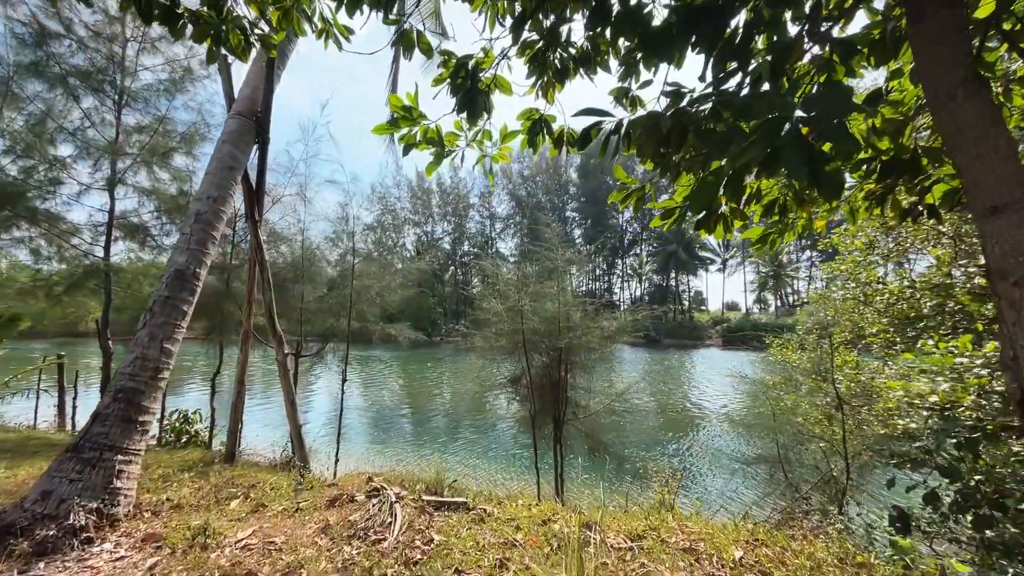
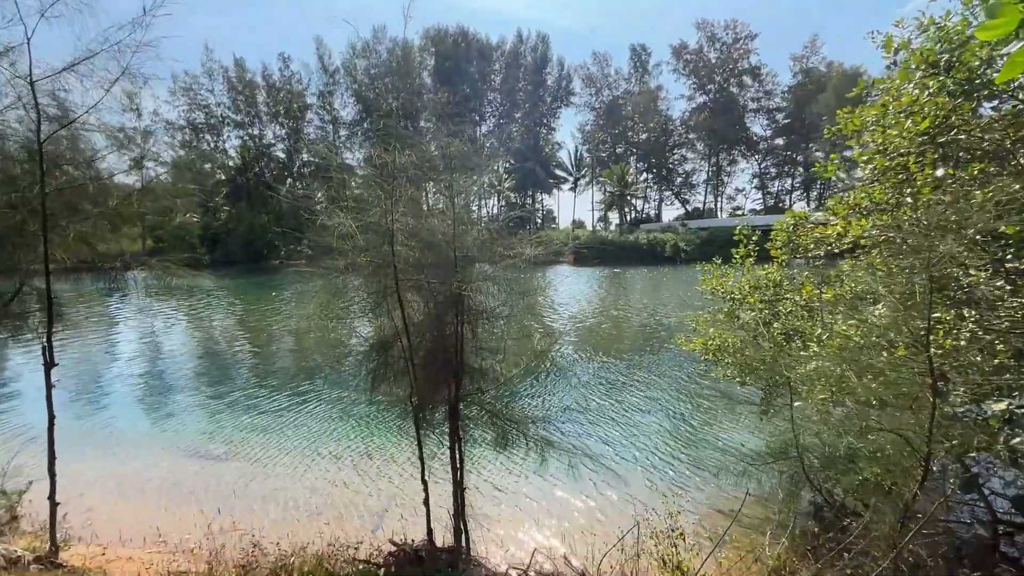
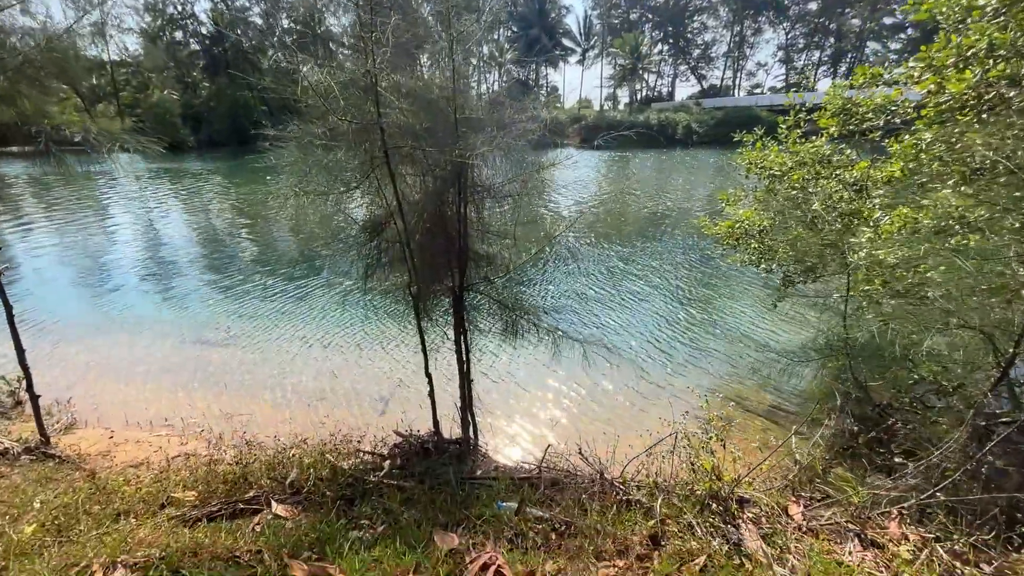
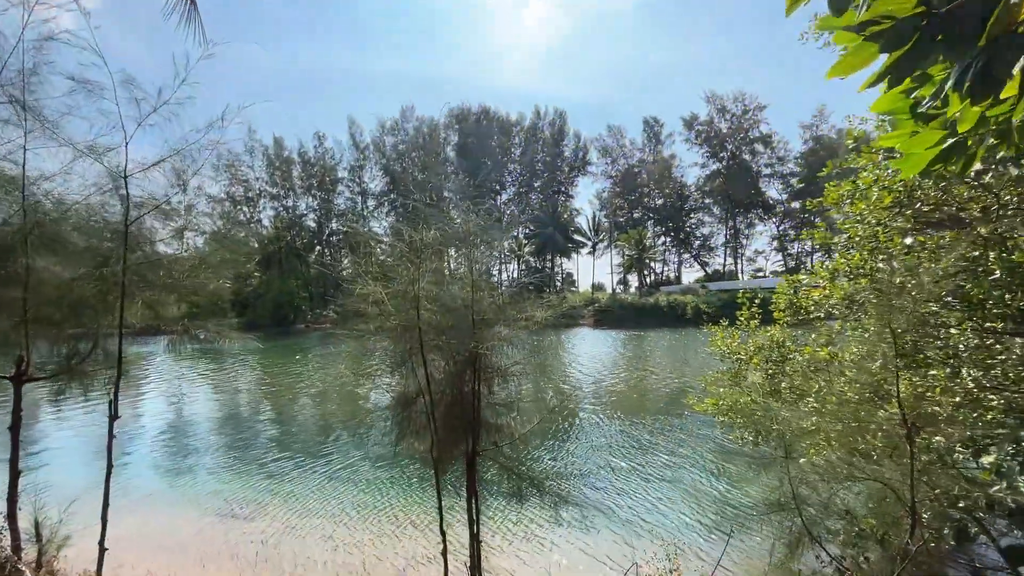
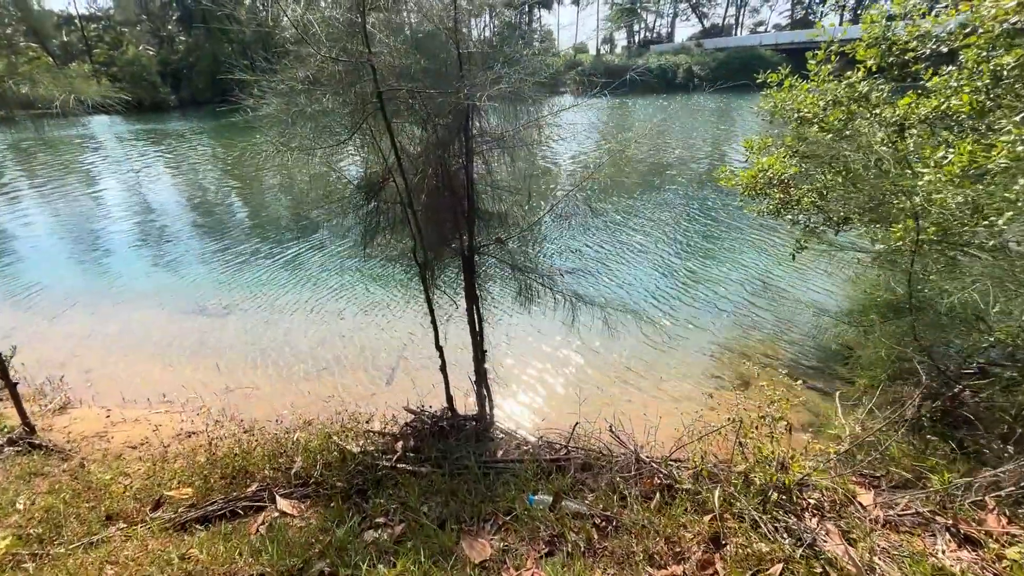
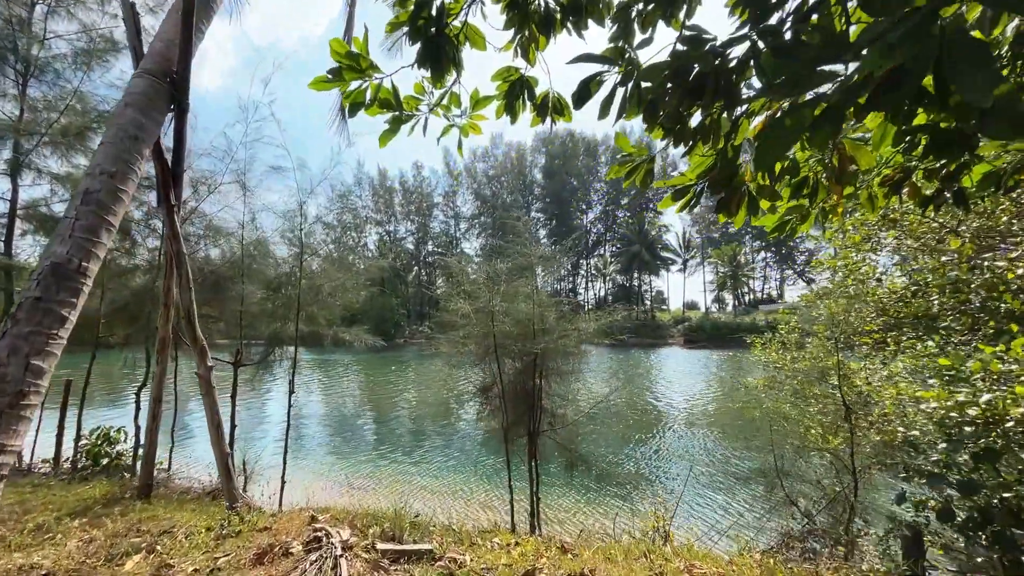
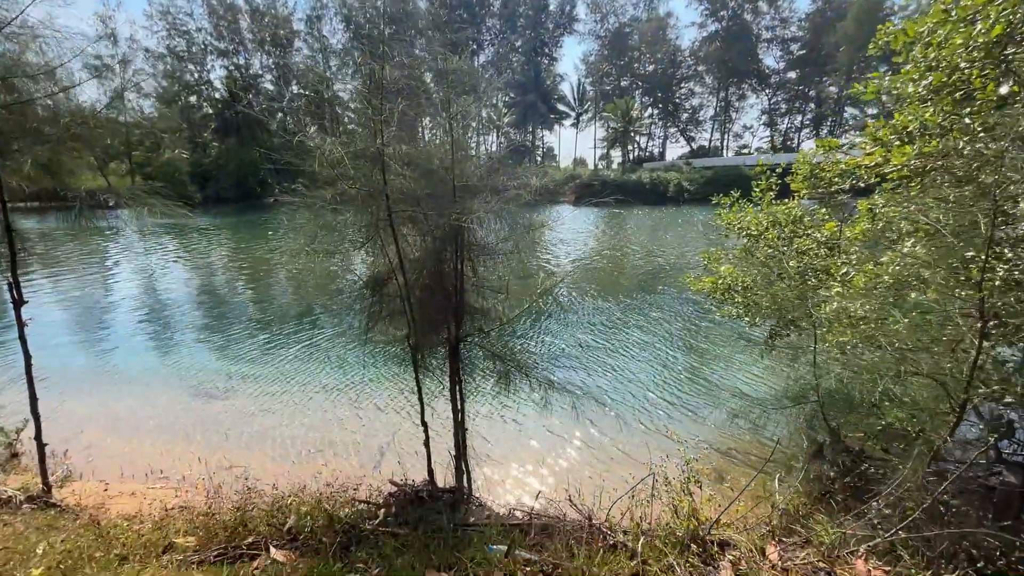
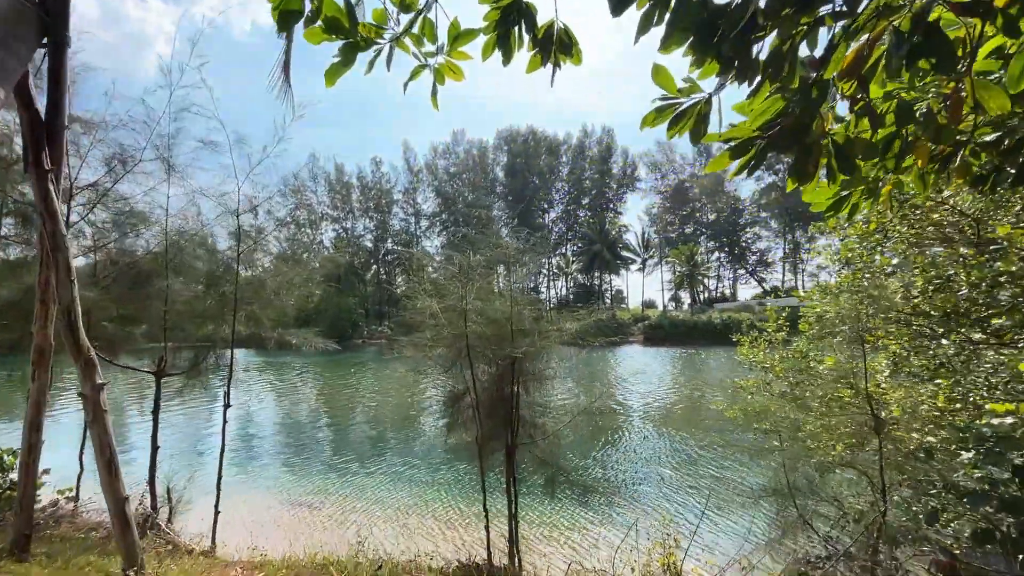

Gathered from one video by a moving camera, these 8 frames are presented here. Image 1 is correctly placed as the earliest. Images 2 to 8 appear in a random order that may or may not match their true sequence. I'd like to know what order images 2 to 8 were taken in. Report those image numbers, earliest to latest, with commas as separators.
6, 8, 4, 2, 7, 3, 5
